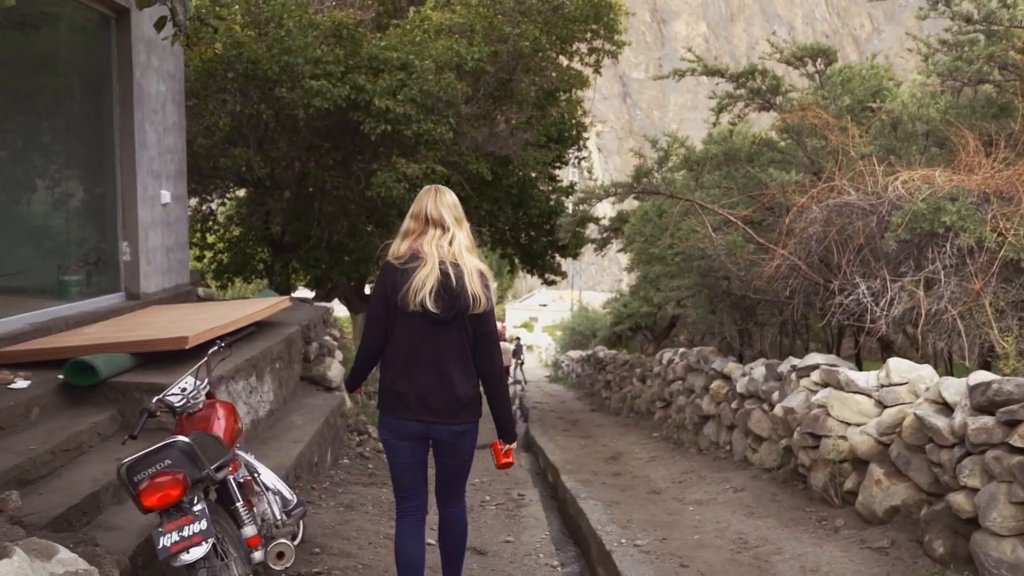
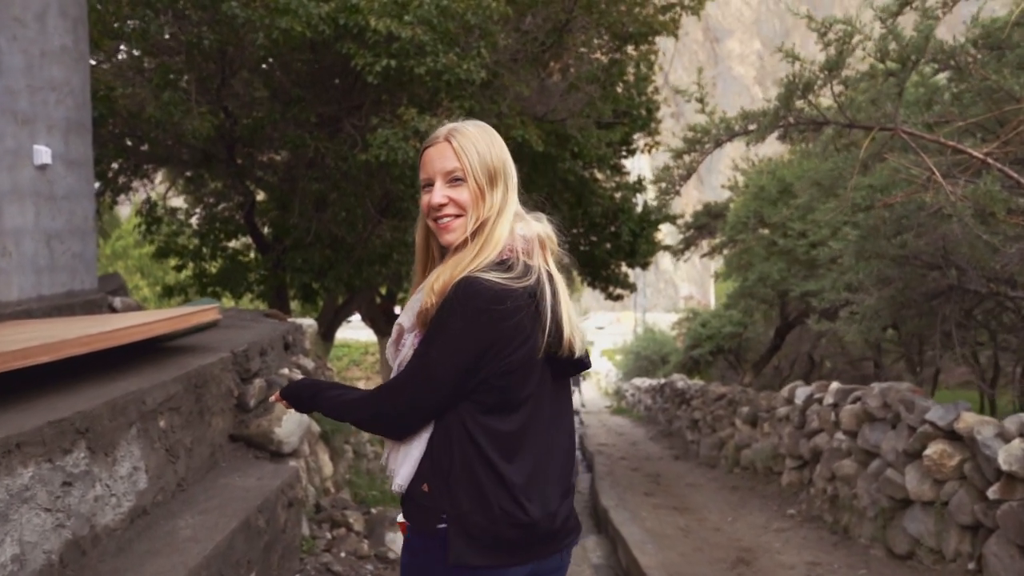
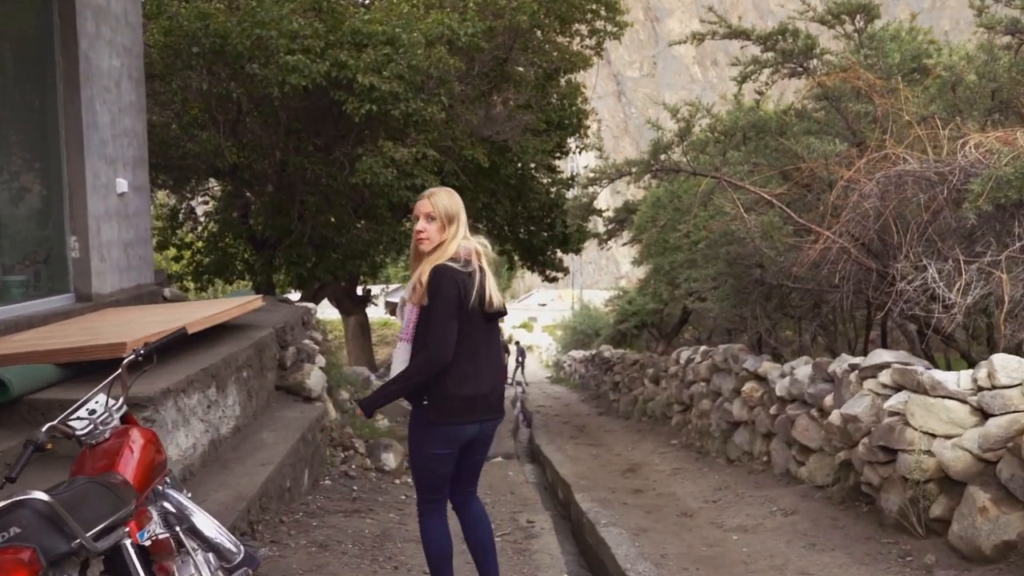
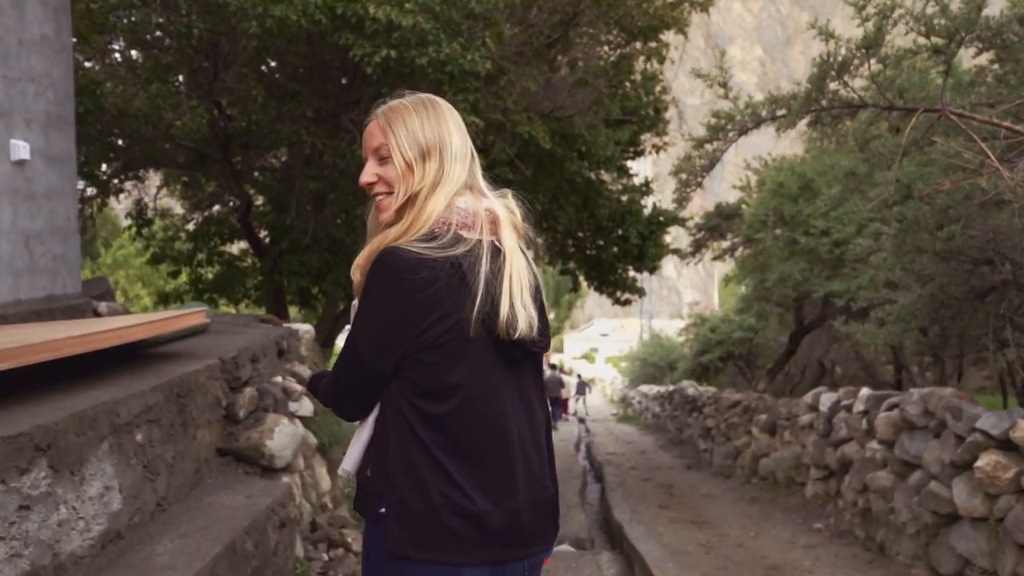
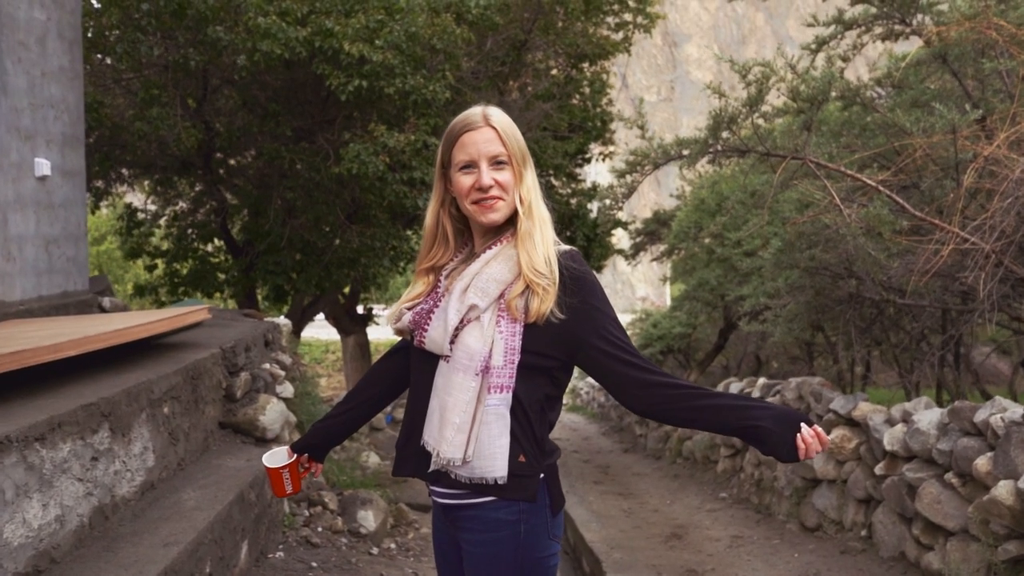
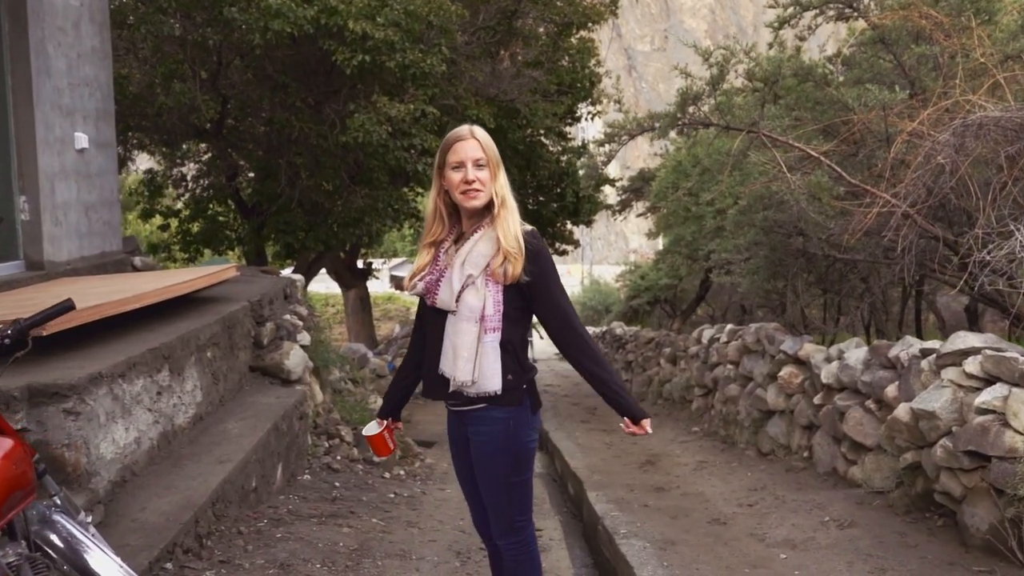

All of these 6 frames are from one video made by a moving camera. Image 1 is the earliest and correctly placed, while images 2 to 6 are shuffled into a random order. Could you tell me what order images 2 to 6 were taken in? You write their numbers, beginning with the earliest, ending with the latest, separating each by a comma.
3, 6, 5, 2, 4
